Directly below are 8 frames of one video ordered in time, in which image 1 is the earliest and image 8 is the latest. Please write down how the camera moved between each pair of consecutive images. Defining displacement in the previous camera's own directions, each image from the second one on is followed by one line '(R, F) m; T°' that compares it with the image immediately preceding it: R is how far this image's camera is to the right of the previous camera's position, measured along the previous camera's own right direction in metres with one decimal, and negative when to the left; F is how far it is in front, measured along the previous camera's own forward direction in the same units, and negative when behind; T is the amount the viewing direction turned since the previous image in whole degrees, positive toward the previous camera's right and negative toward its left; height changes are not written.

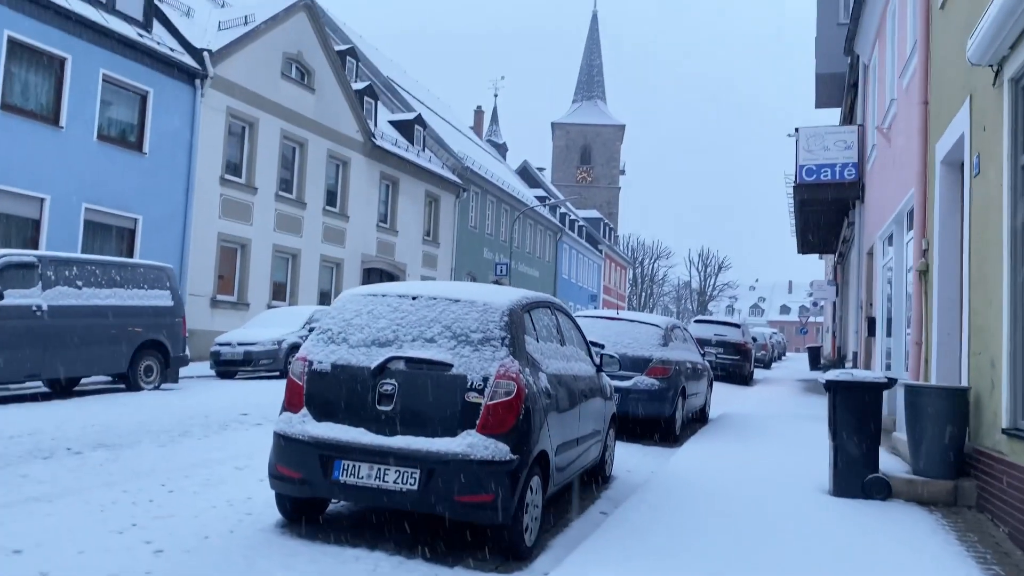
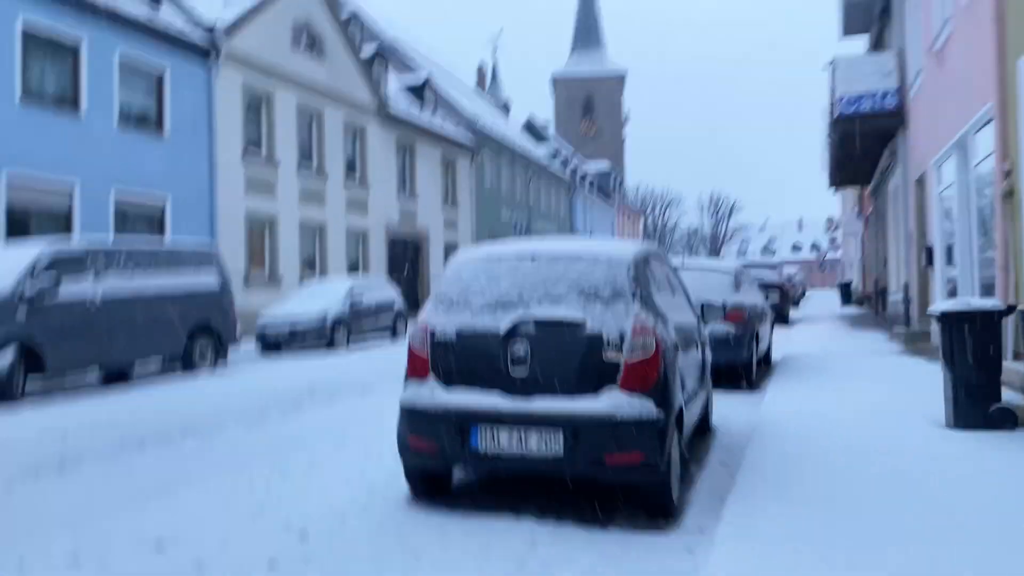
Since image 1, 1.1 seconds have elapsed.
(-0.7, +0.2) m; -1°
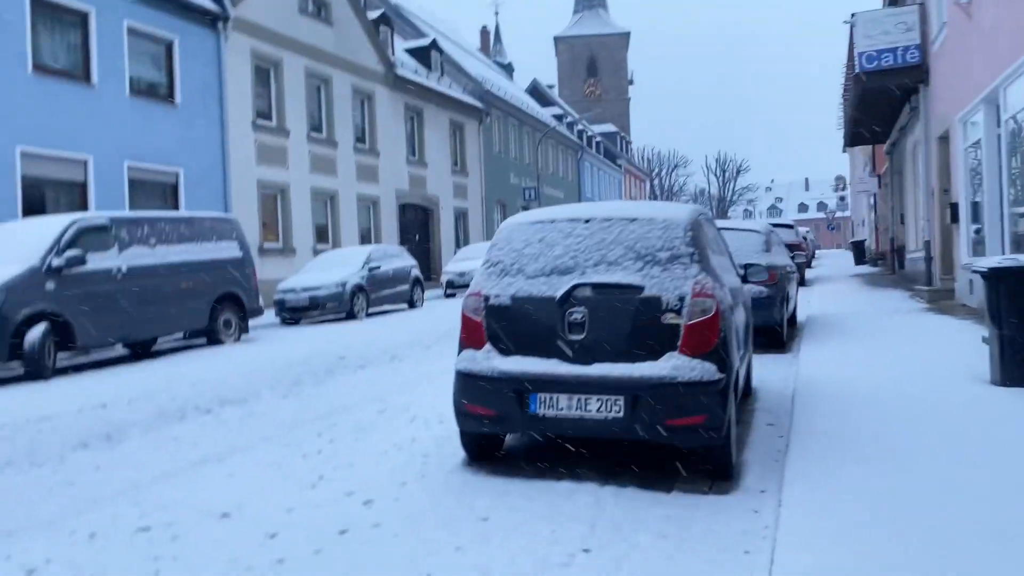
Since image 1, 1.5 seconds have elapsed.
(-0.3, 0.0) m; 0°
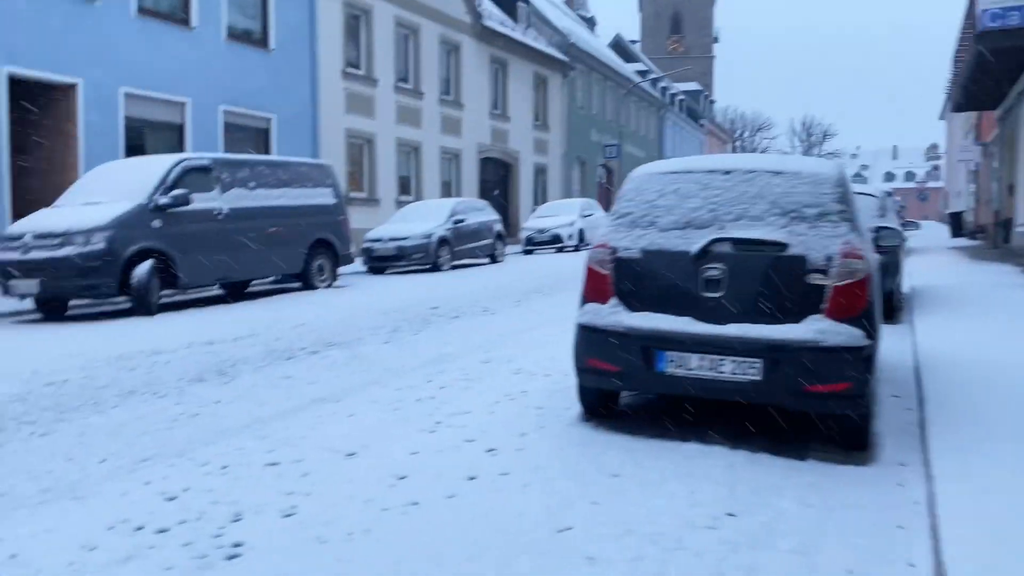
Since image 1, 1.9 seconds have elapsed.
(-0.4, +0.1) m; -5°
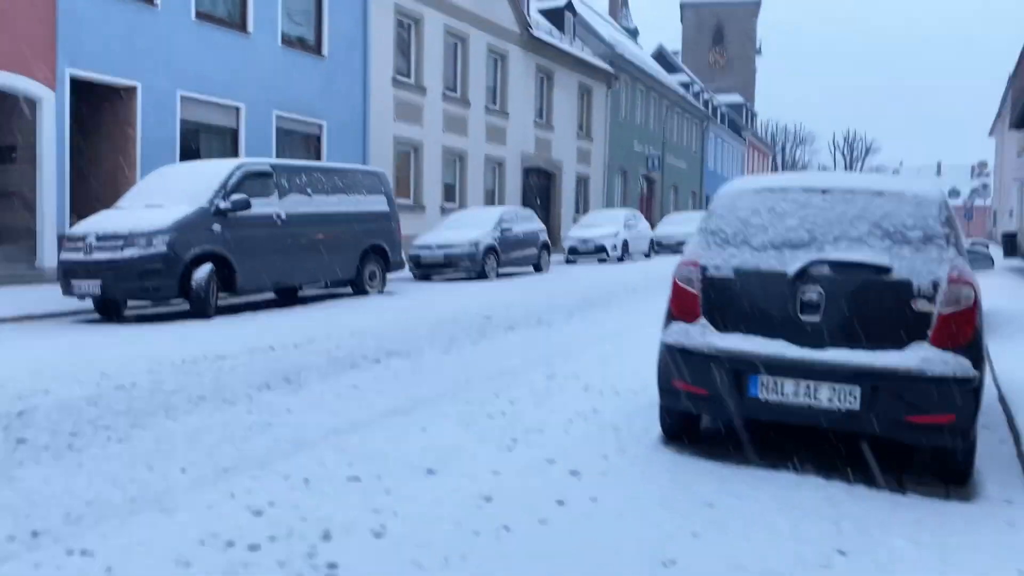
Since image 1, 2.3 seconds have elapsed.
(-0.3, +0.1) m; -2°
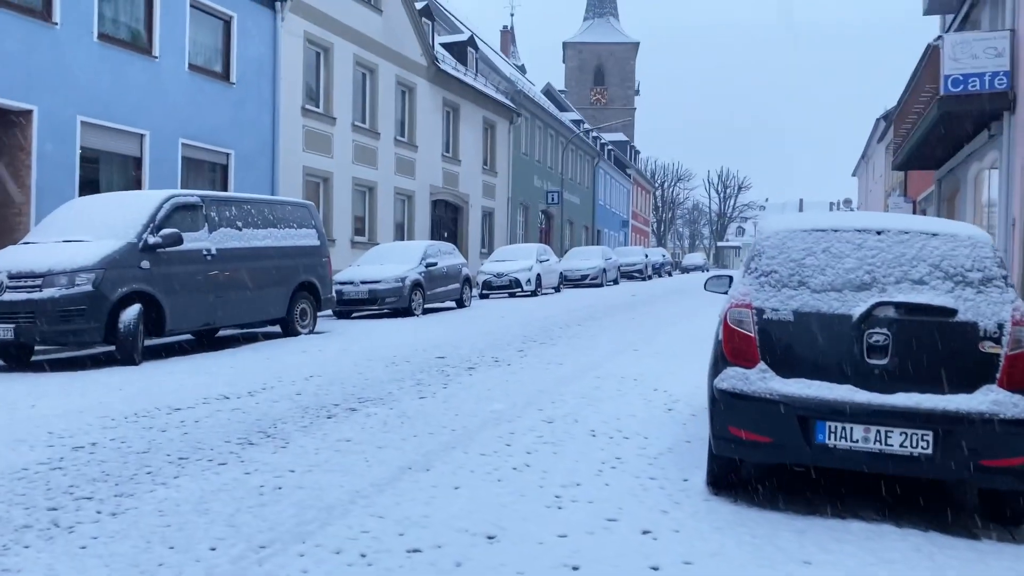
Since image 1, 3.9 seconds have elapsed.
(-0.9, +0.4) m; +8°
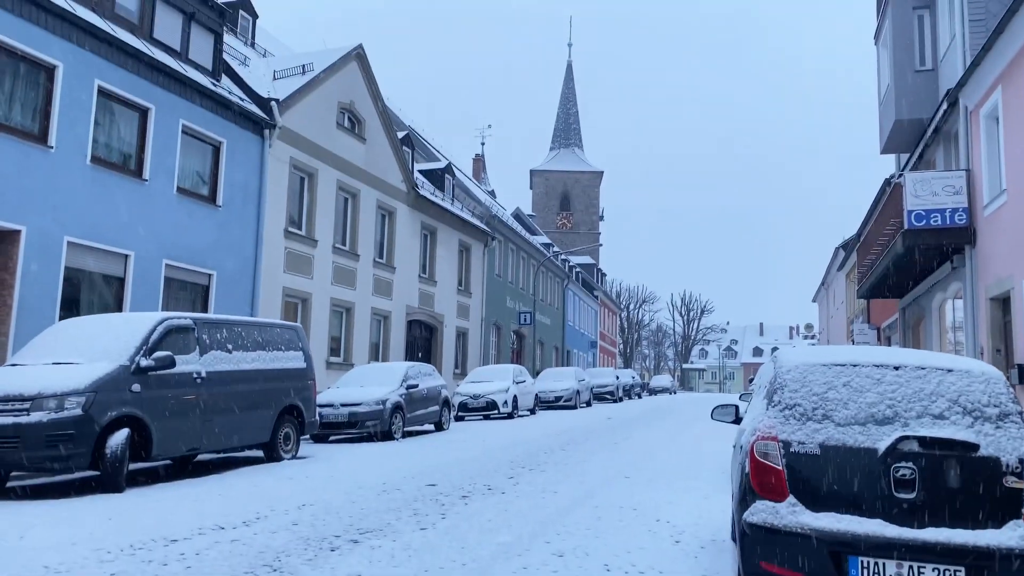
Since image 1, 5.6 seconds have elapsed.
(-0.4, -0.1) m; +2°
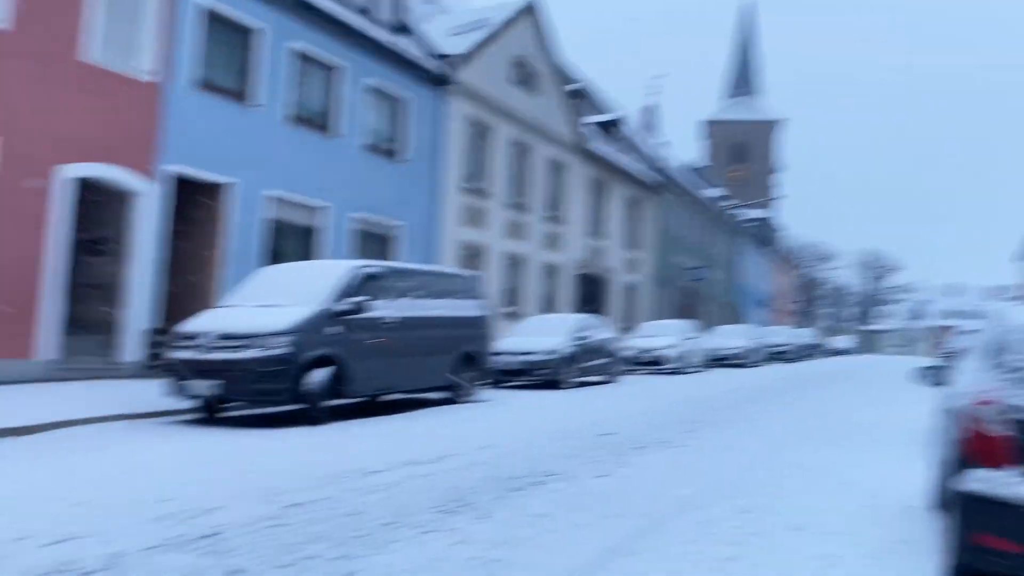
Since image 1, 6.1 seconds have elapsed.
(-0.2, 0.0) m; -11°
